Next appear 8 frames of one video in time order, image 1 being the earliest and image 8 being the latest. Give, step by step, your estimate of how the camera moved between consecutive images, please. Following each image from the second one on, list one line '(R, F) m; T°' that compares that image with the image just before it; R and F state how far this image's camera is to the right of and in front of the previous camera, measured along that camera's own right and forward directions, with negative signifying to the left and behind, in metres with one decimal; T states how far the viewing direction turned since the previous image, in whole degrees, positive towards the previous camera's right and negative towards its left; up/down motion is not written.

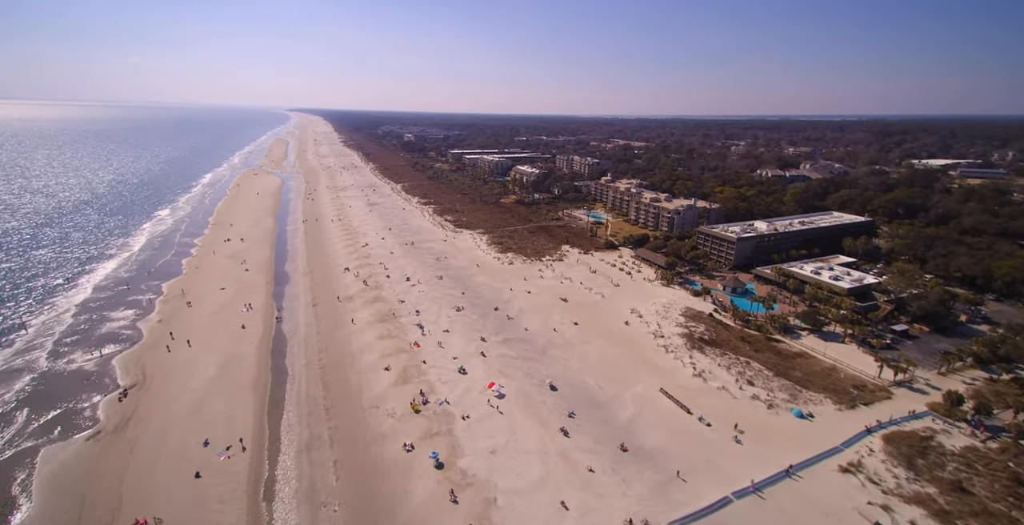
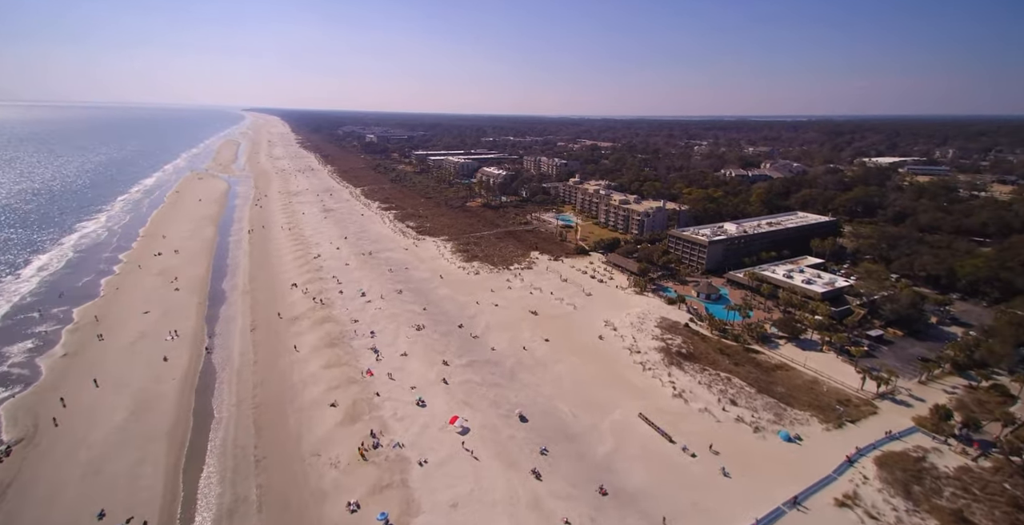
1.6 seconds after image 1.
(+0.5, +3.4) m; +4°
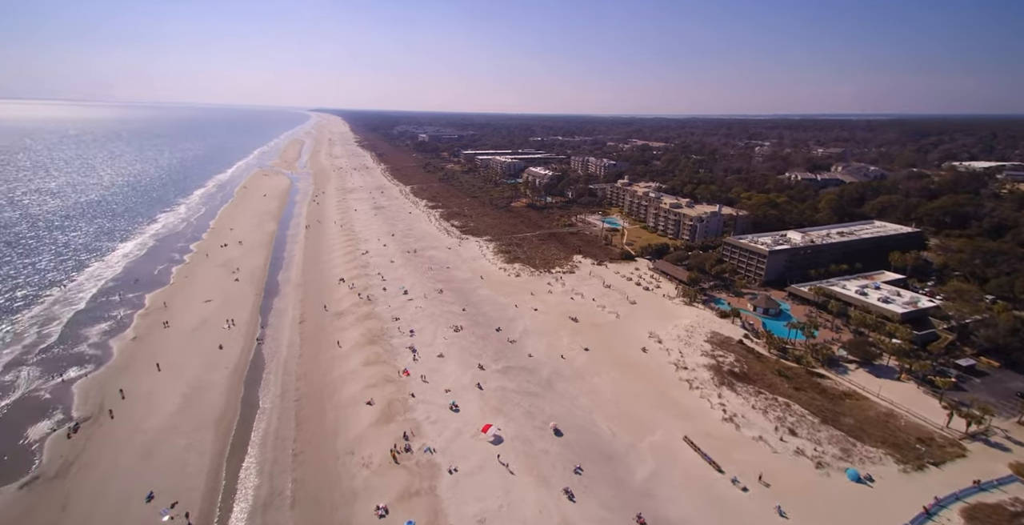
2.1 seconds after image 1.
(+0.5, +1.1) m; -6°
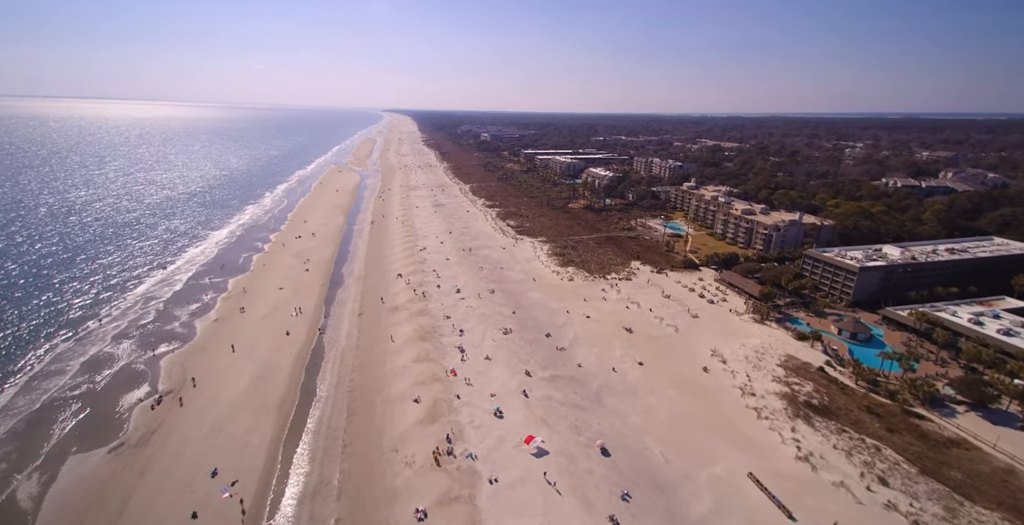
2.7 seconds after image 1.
(+0.5, +1.2) m; -8°
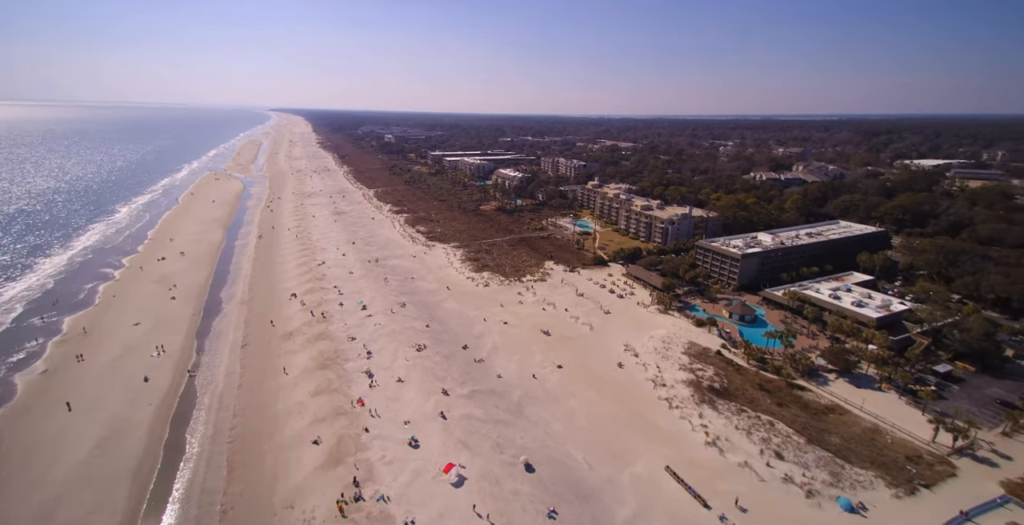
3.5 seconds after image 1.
(+0.2, +1.6) m; +11°
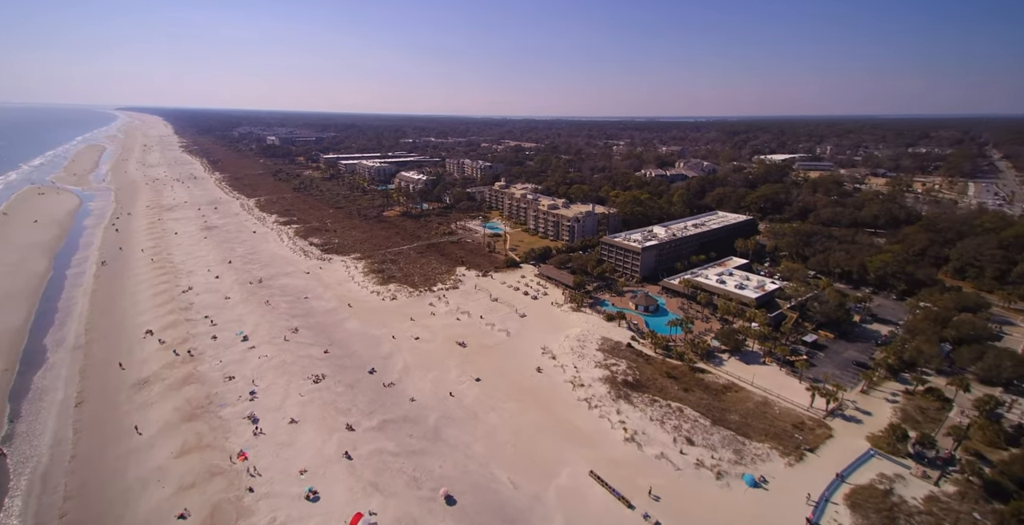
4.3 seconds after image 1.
(0.0, +1.7) m; +11°
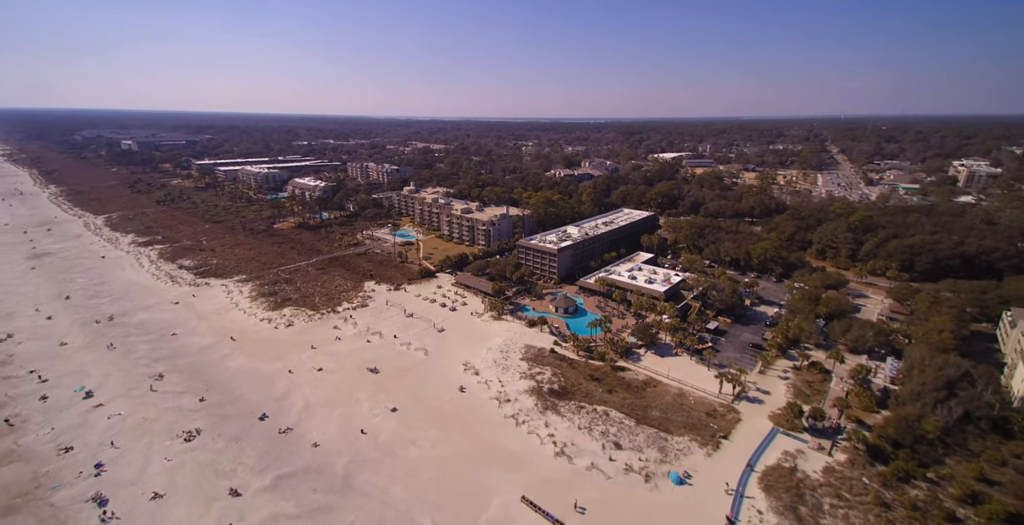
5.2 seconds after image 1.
(+0.1, +2.0) m; +10°
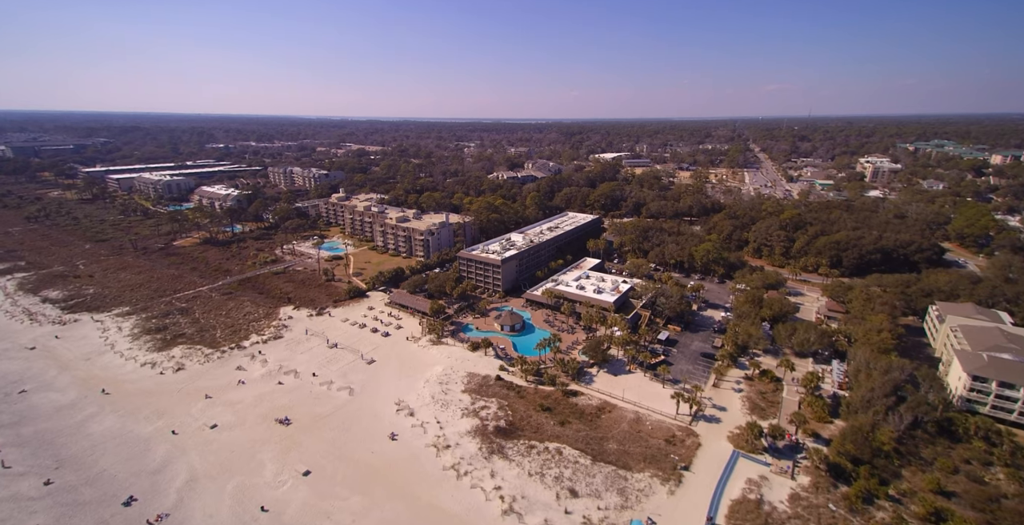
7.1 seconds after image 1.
(+0.8, +4.2) m; +6°
